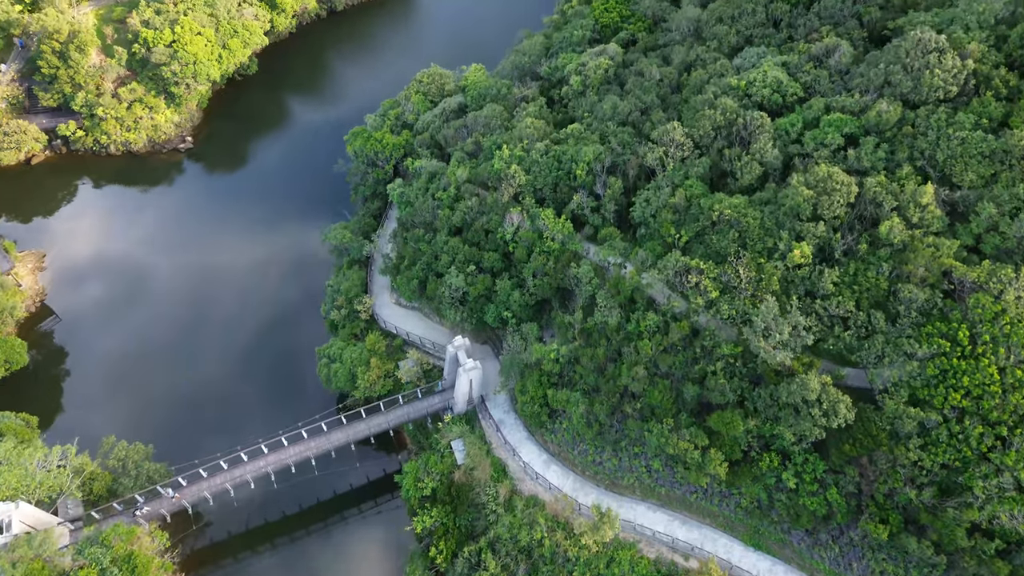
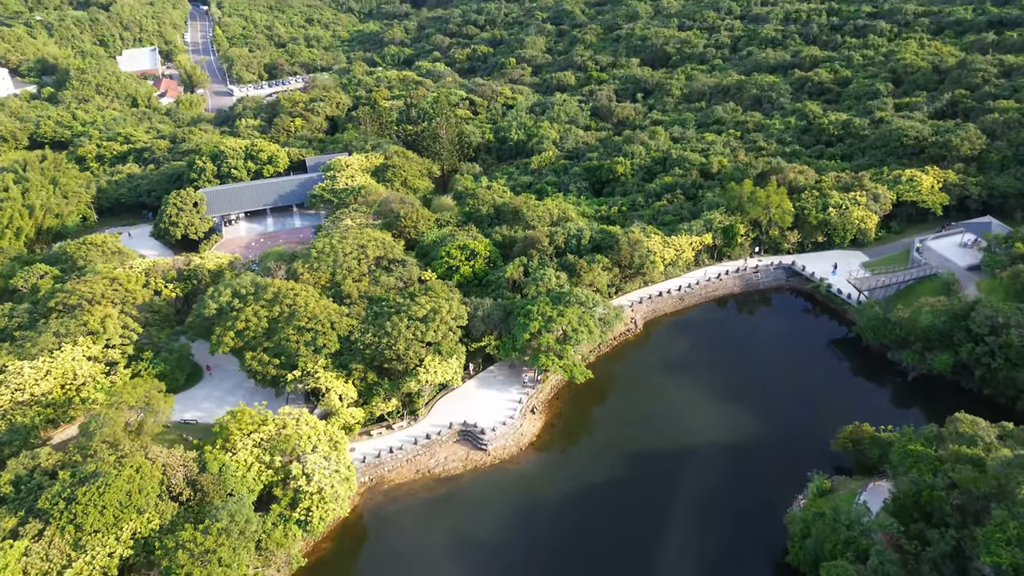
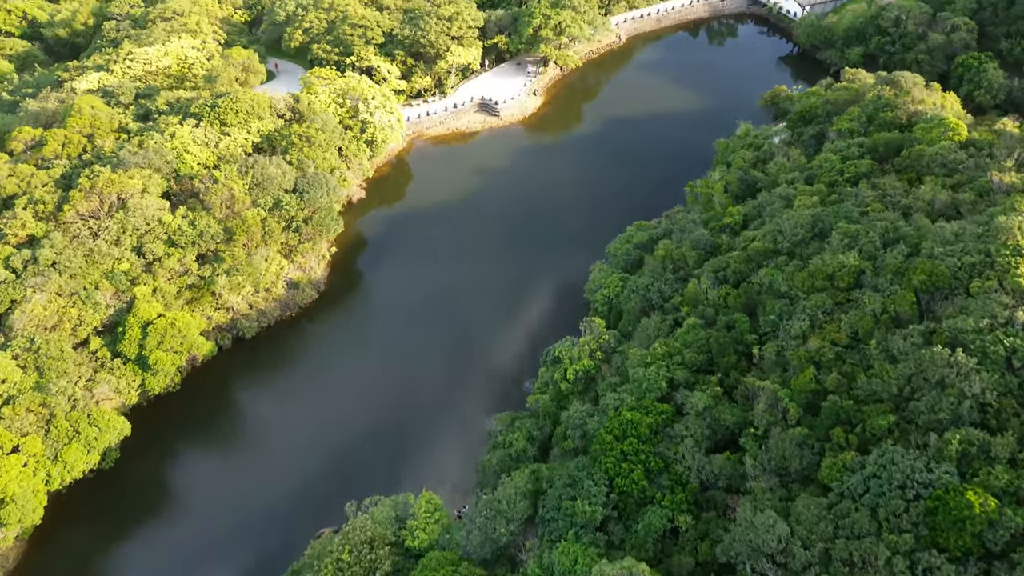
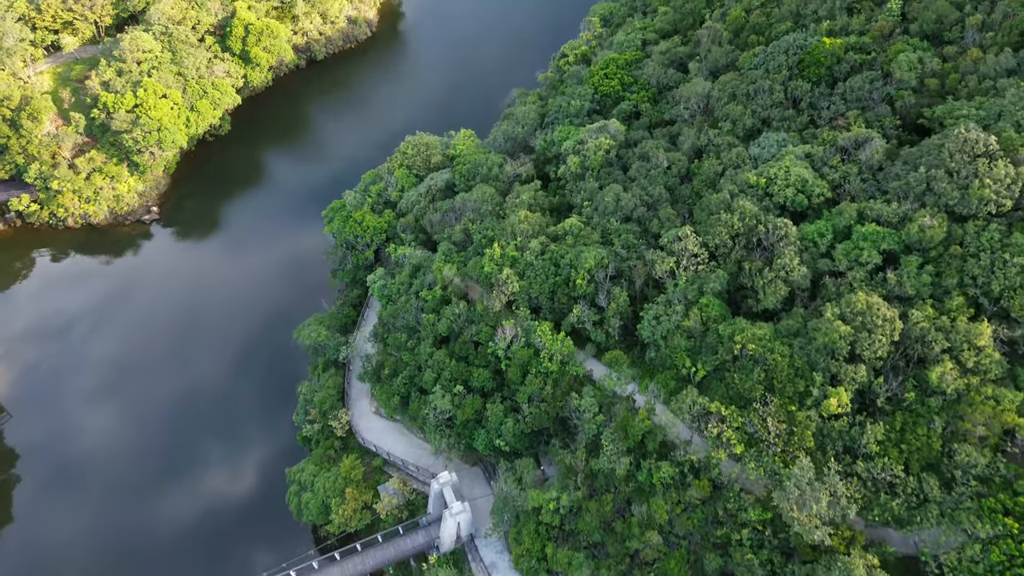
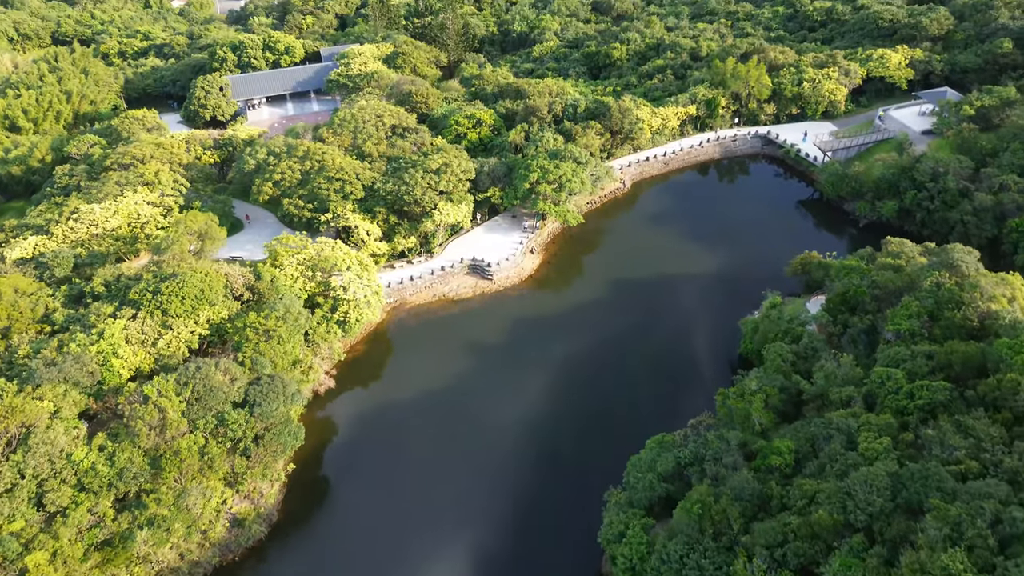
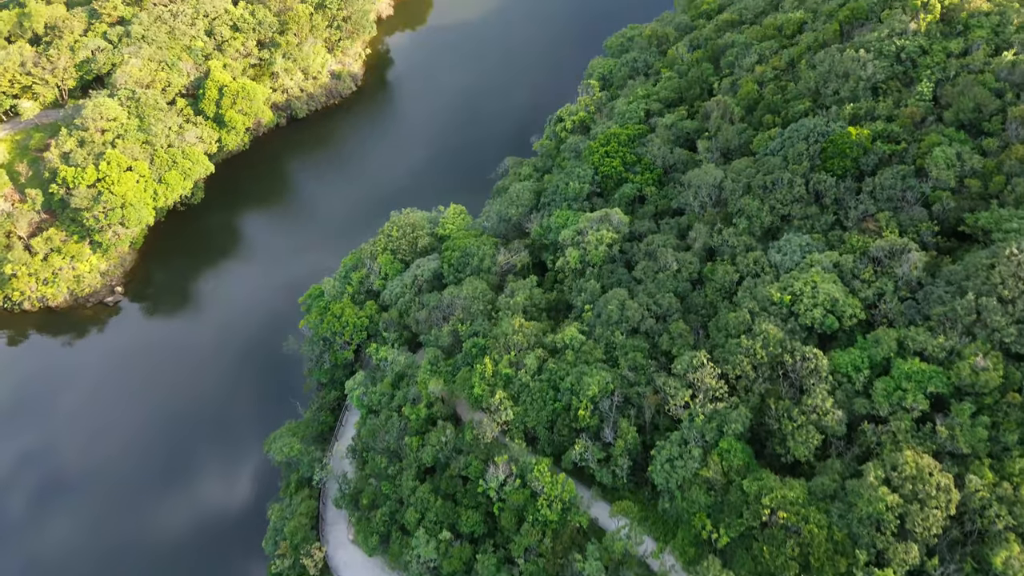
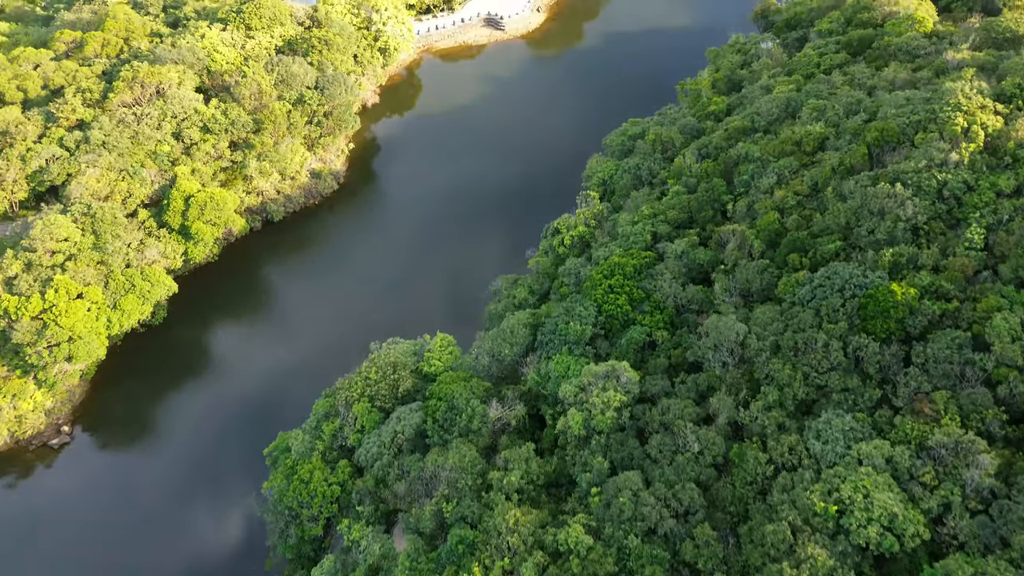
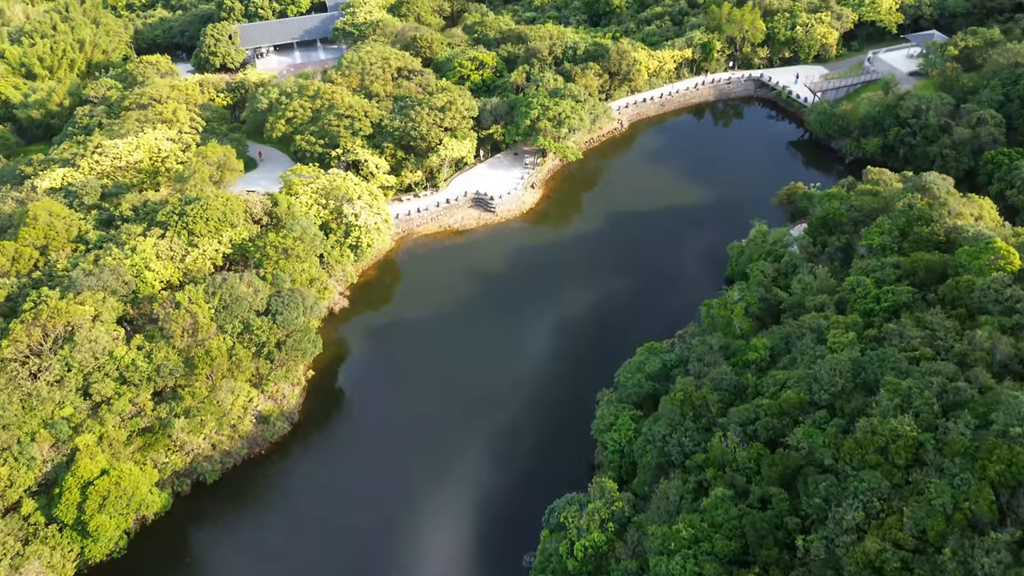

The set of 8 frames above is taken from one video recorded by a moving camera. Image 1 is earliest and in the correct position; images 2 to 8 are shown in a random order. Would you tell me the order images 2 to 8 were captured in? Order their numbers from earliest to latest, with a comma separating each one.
4, 6, 7, 3, 8, 5, 2
